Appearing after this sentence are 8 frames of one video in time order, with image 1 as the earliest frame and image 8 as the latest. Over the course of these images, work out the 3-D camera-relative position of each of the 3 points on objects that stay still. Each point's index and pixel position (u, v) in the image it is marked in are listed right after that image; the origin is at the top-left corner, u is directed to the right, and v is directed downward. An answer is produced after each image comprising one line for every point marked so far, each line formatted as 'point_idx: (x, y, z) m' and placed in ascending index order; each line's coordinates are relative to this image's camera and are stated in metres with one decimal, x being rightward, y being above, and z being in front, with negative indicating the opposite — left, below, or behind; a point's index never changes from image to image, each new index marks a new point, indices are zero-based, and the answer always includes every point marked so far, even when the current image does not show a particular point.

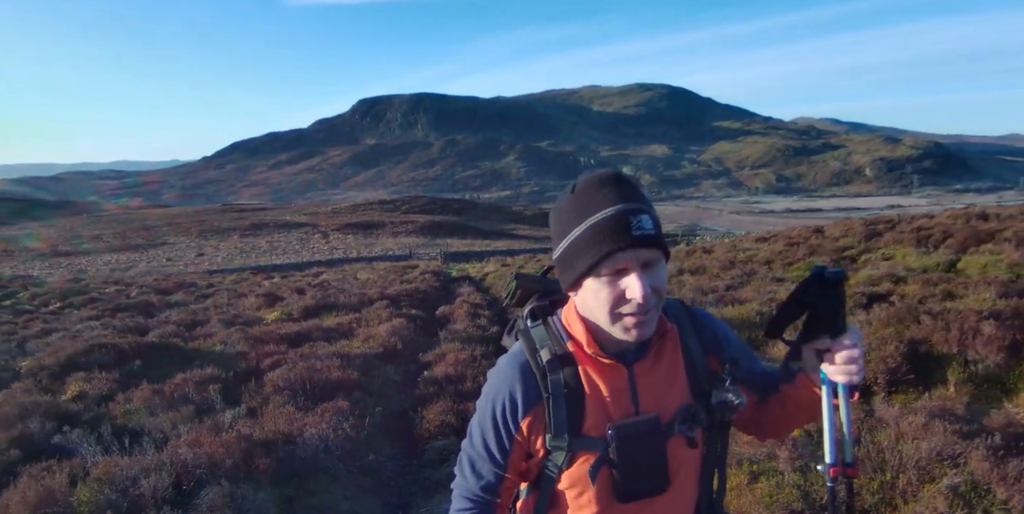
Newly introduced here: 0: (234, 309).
0: (-5.7, -1.0, +12.2) m
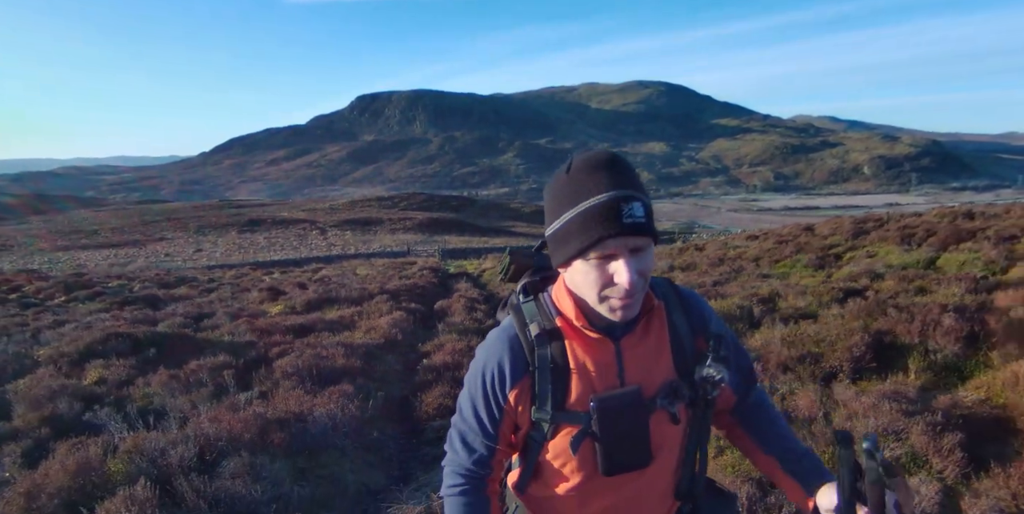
0: (-5.8, -0.9, +12.5) m
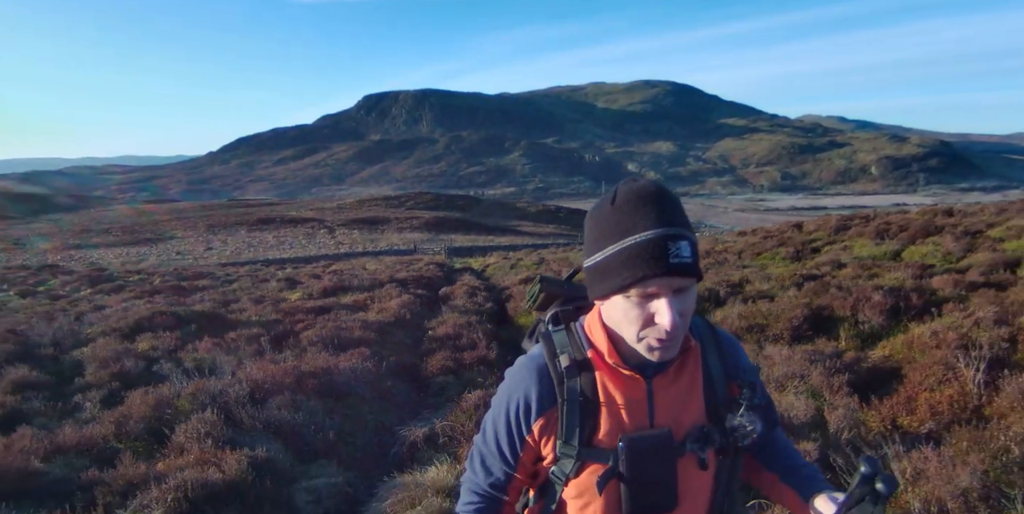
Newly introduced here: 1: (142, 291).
0: (-5.8, -0.7, +13.3) m
1: (-8.4, -0.8, +13.1) m
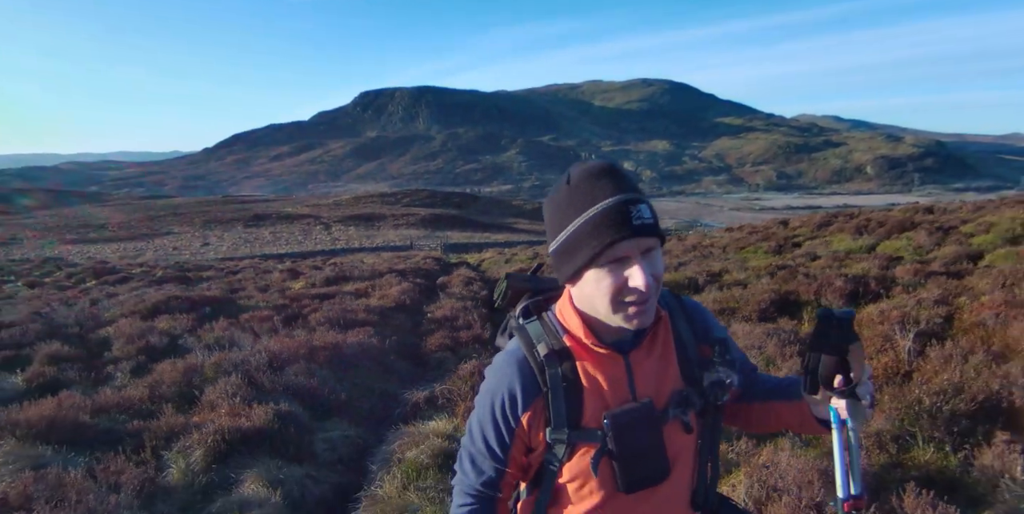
0: (-5.9, -0.5, +13.7) m
1: (-8.5, -0.6, +13.5) m
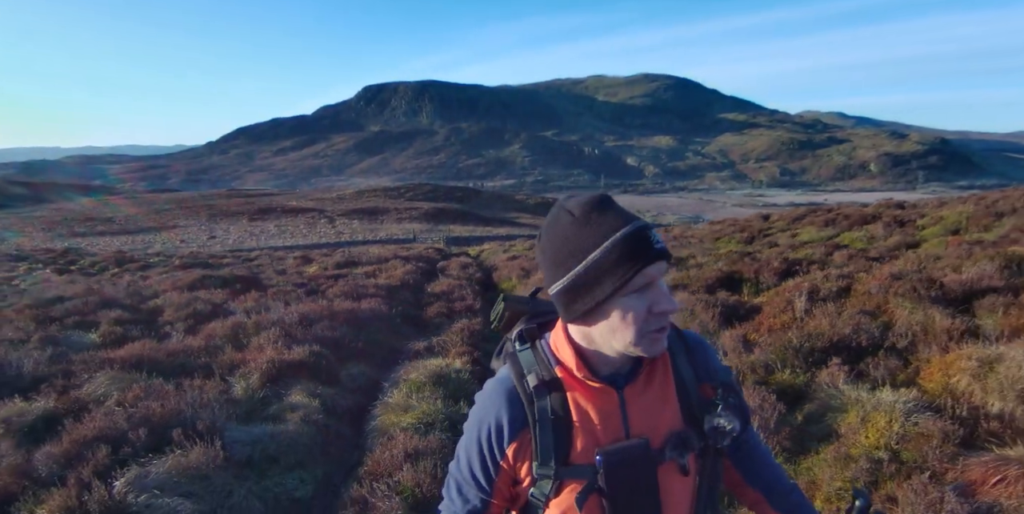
0: (-6.0, -0.2, +14.8) m
1: (-8.6, -0.2, +14.6) m
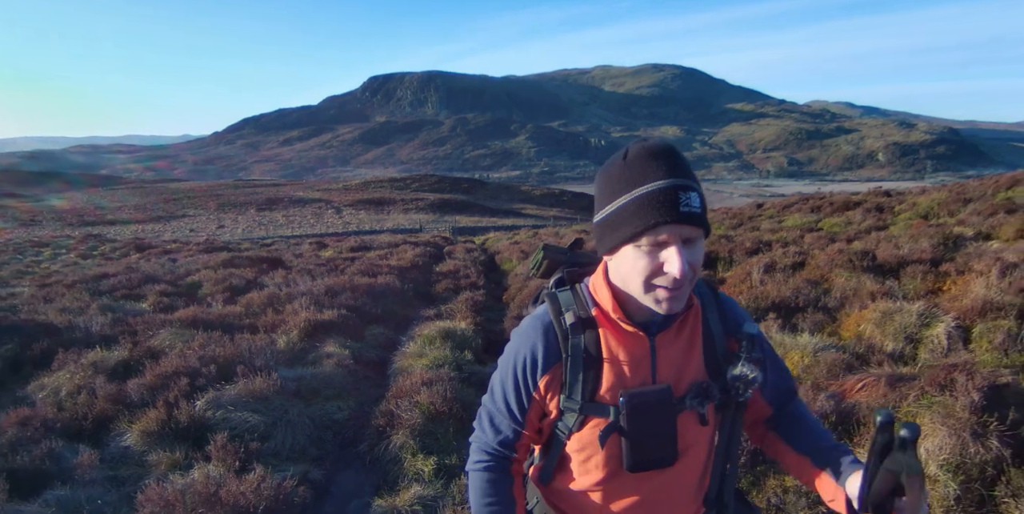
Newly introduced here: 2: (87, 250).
0: (-6.0, +0.1, +15.6) m
1: (-8.6, +0.1, +15.5) m
2: (-14.3, +0.2, +19.3) m
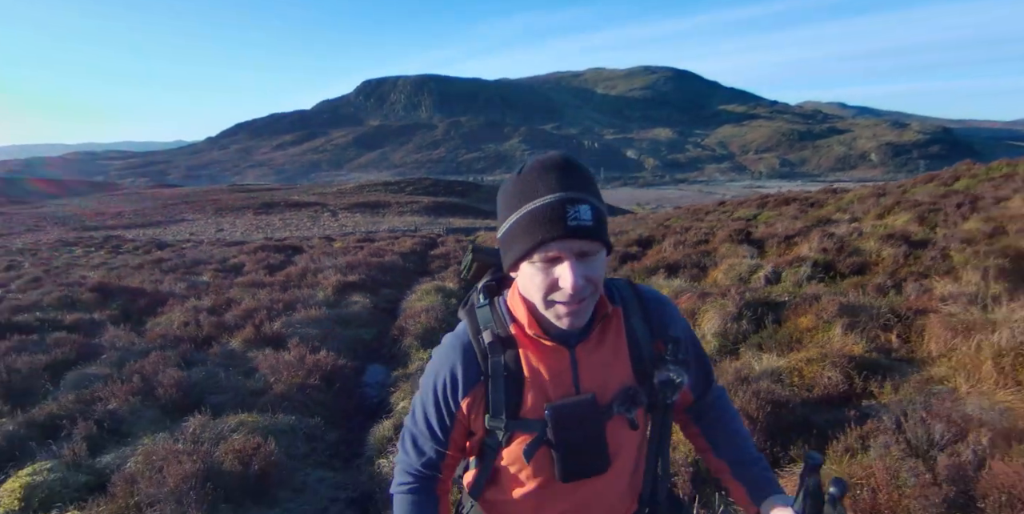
0: (-6.4, +0.3, +17.5) m
1: (-9.0, +0.3, +17.3) m
2: (-14.8, +0.3, +21.1) m
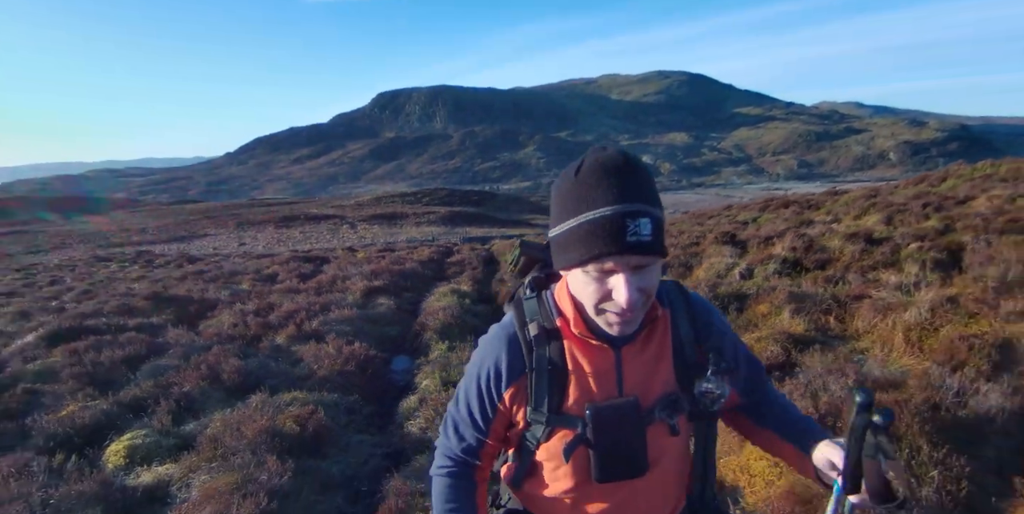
0: (-6.0, 0.0, +18.5) m
1: (-8.6, -0.1, +18.4) m
2: (-14.3, -0.3, +22.3) m
